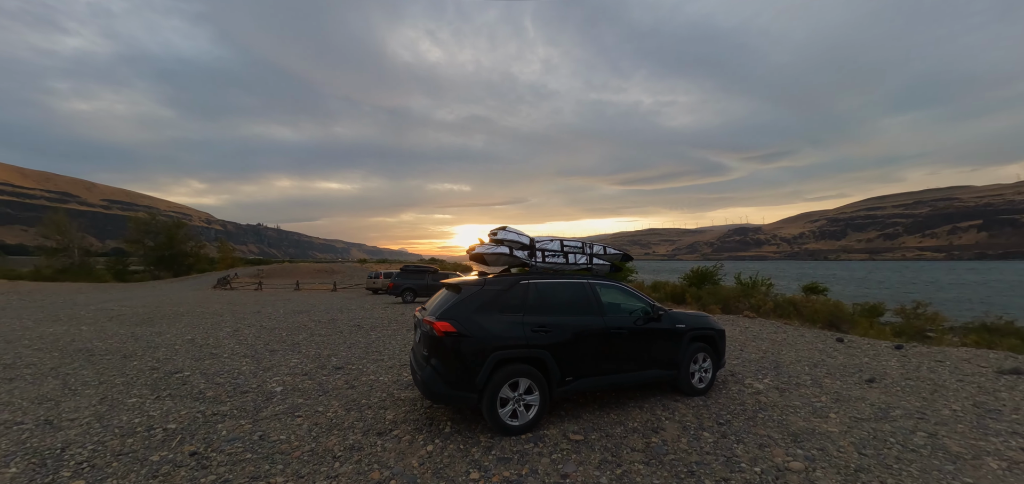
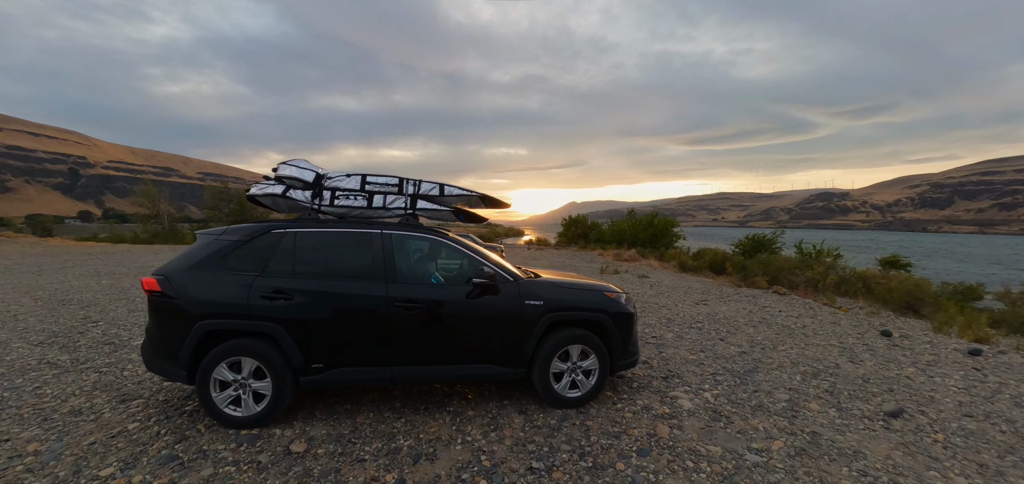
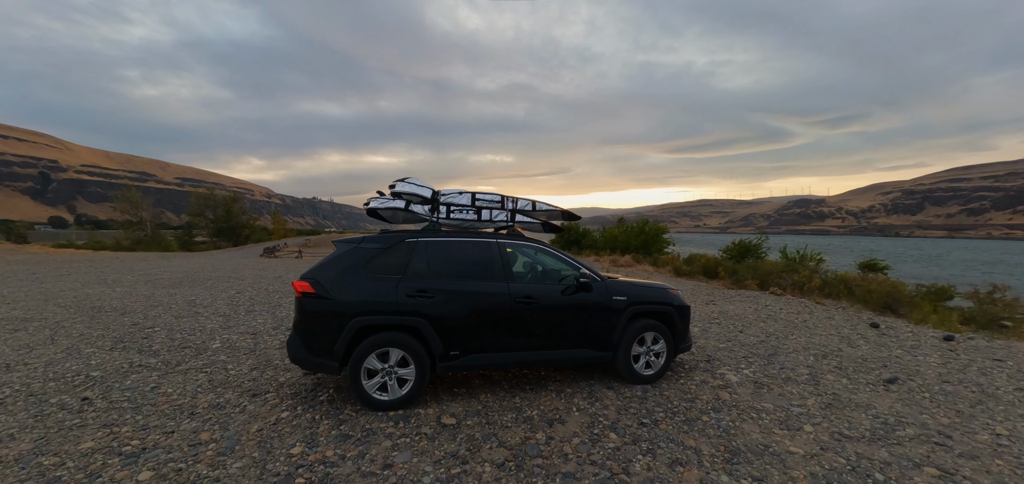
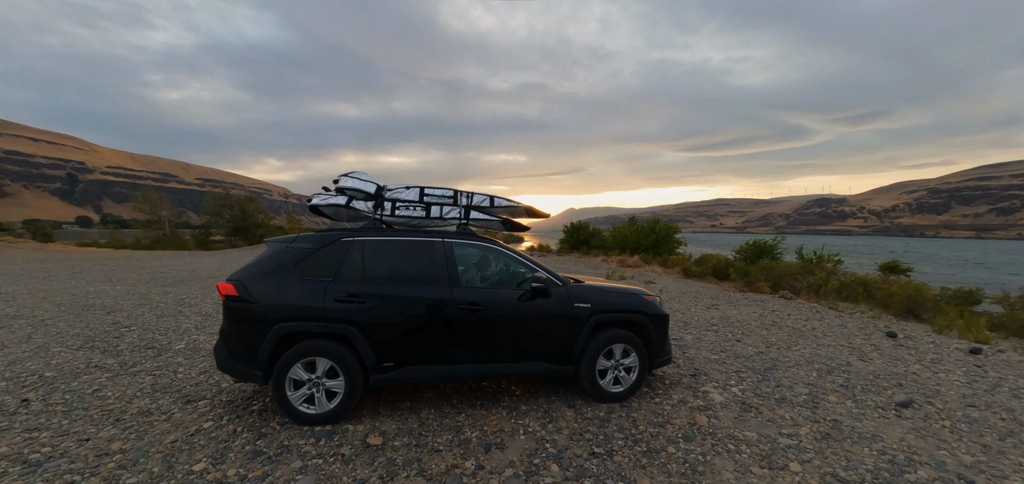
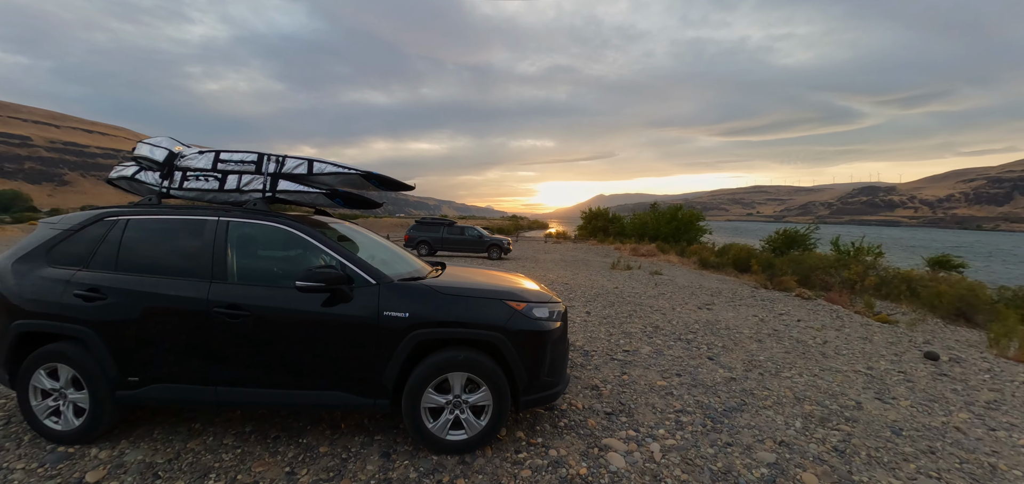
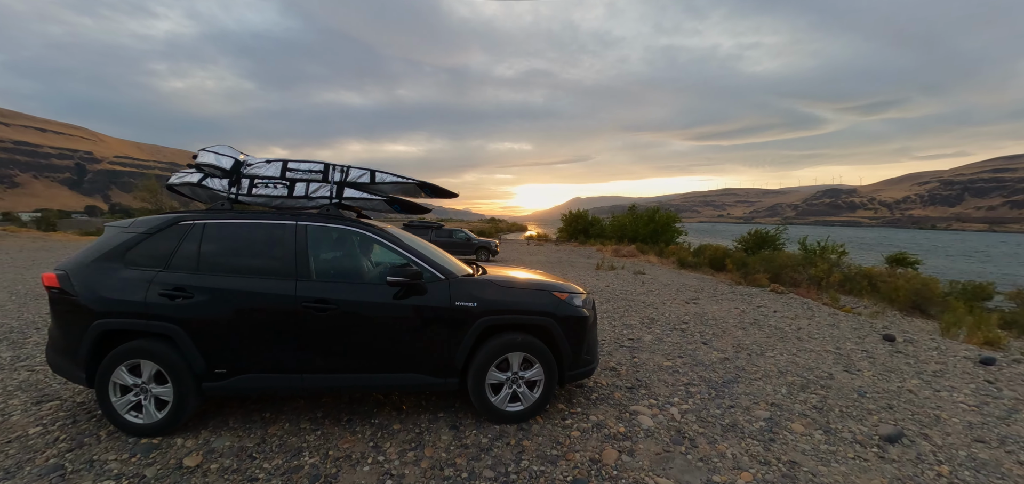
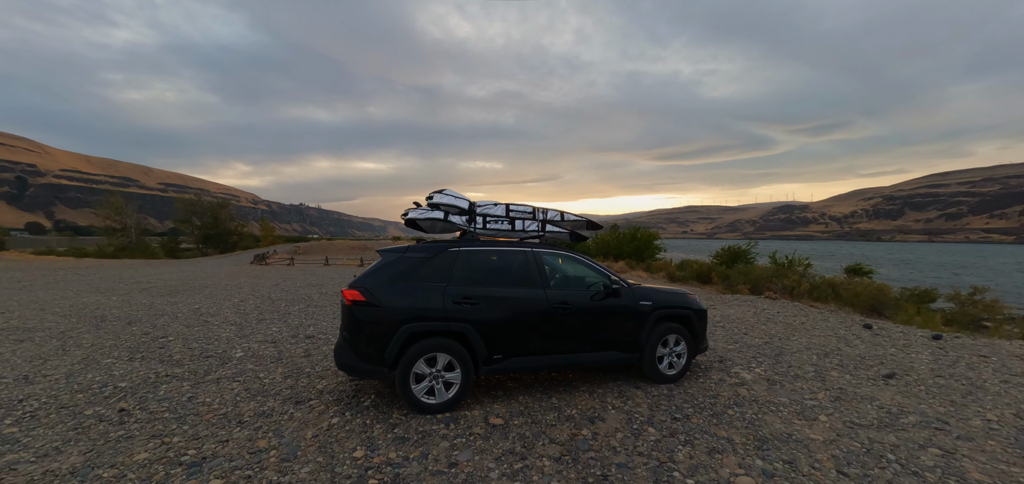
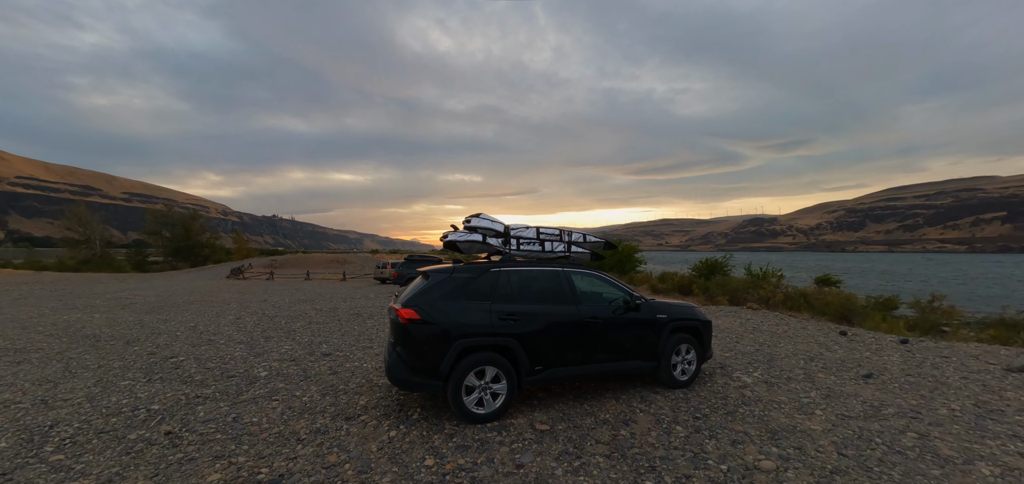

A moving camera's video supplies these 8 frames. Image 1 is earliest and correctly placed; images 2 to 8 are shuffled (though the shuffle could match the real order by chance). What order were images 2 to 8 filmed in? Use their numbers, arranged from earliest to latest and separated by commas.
8, 7, 3, 4, 2, 6, 5
